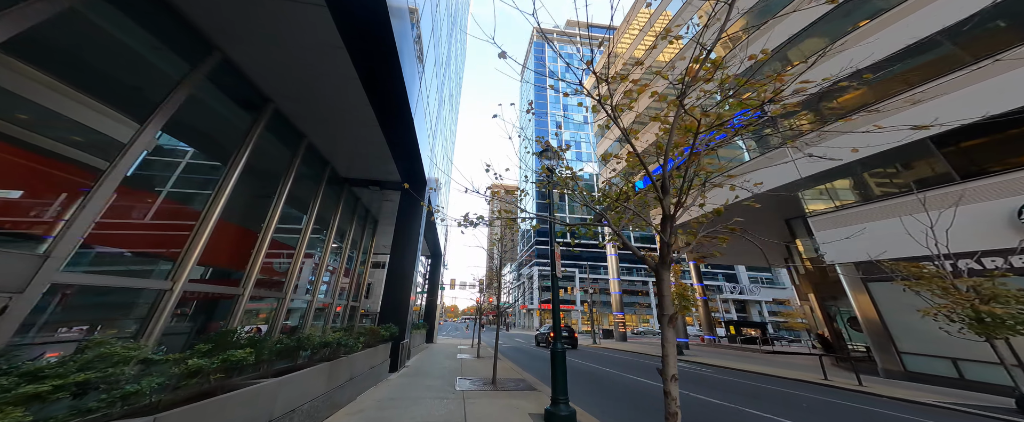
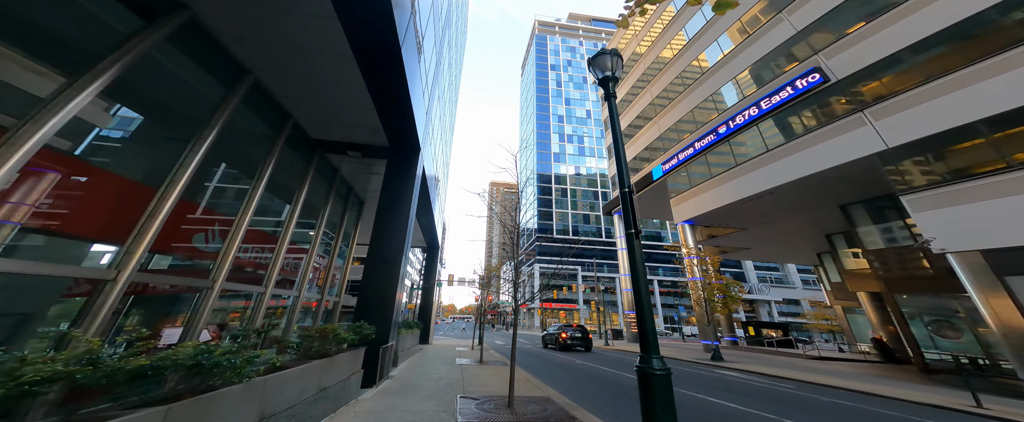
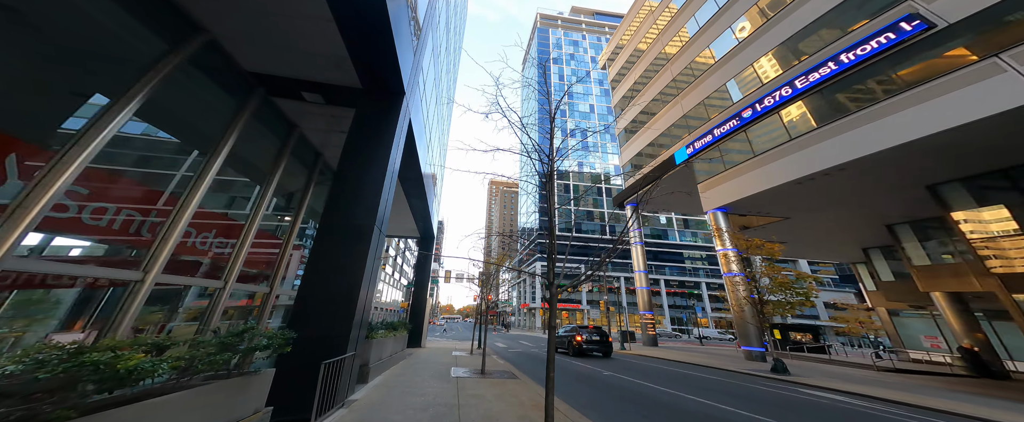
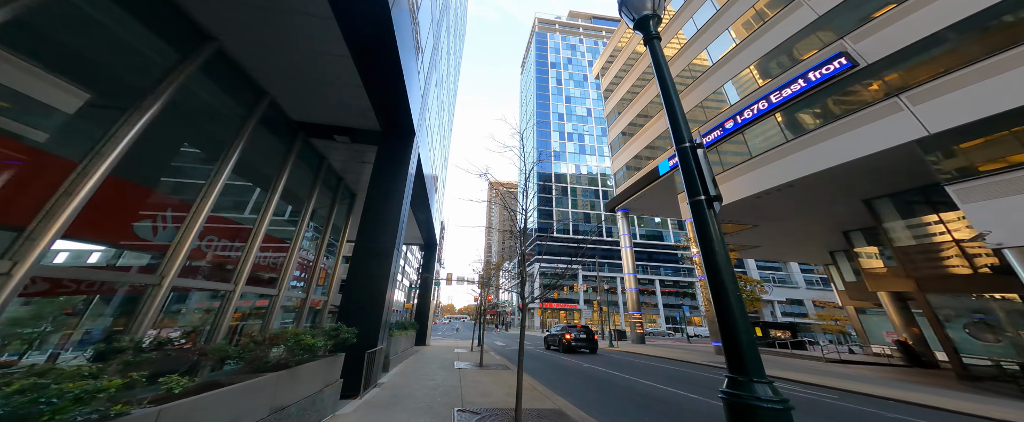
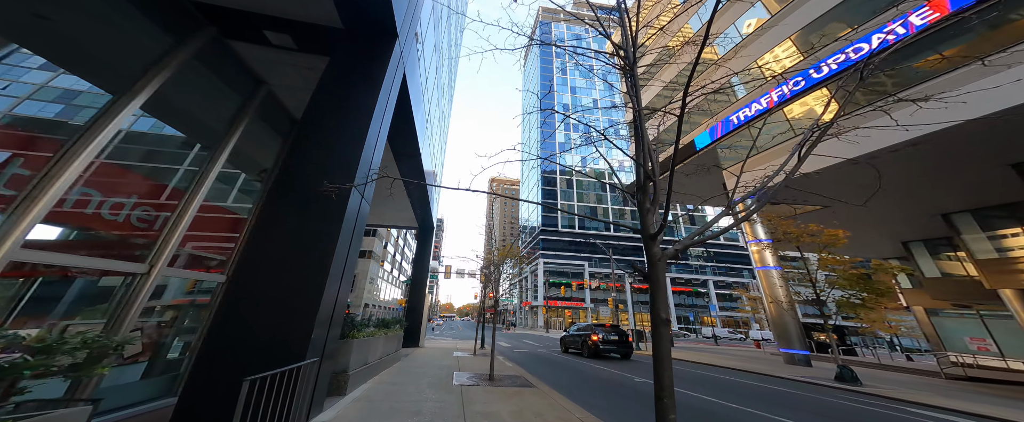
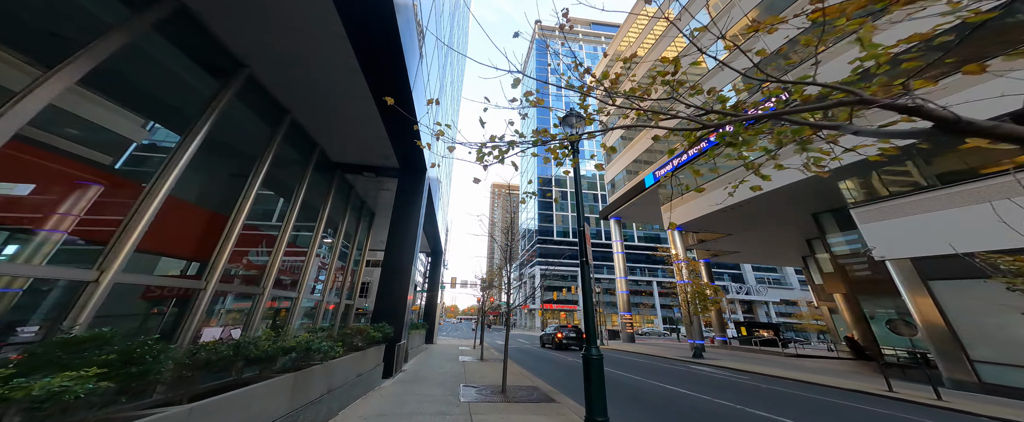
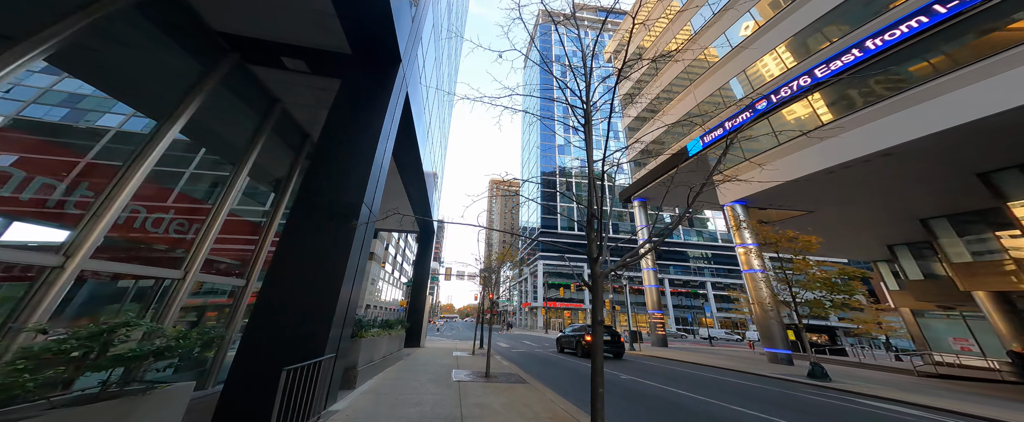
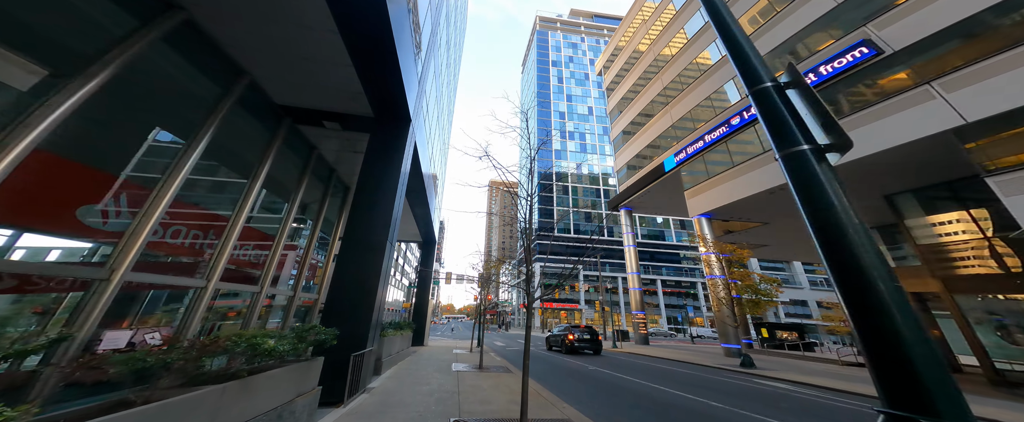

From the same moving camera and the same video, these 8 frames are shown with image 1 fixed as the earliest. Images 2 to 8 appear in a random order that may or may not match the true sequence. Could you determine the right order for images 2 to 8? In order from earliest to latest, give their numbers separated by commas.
6, 2, 4, 8, 3, 7, 5
